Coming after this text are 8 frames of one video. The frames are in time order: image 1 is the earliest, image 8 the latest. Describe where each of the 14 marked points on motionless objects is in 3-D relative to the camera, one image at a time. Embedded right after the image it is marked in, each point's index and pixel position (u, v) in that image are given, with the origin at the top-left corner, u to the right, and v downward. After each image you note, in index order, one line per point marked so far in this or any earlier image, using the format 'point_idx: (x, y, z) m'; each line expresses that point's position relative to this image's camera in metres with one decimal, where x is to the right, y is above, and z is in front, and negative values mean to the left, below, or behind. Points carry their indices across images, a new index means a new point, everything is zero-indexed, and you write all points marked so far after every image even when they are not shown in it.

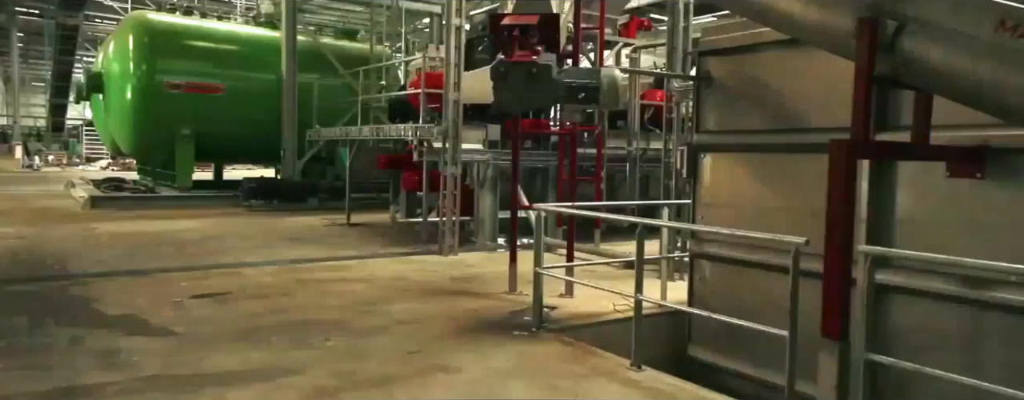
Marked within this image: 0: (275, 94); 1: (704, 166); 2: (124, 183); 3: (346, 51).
0: (-4.2, +1.9, +13.1) m
1: (+1.3, +0.2, +5.0) m
2: (-7.0, +0.3, +13.3) m
3: (-3.0, +2.7, +13.6) m
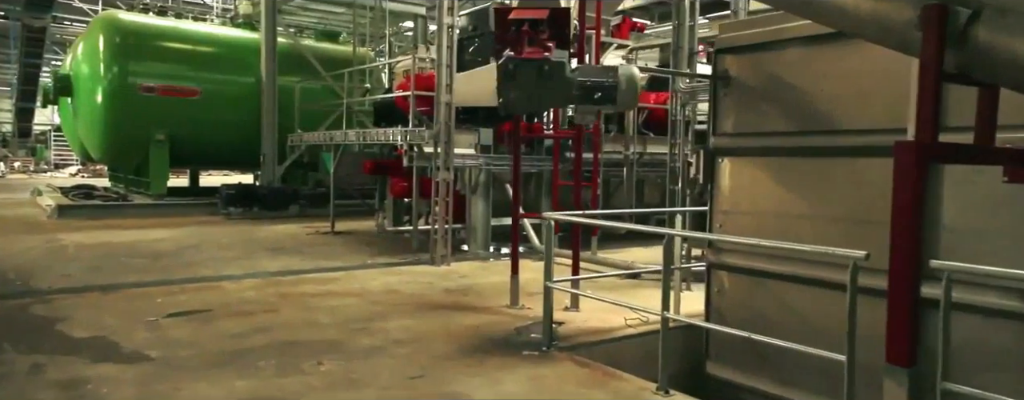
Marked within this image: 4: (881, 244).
0: (-4.4, +1.7, +12.7) m
1: (+1.3, +0.2, +4.7) m
2: (-7.2, +0.2, +12.7) m
3: (-3.3, +2.6, +13.2) m
4: (+1.9, -0.2, +3.8) m
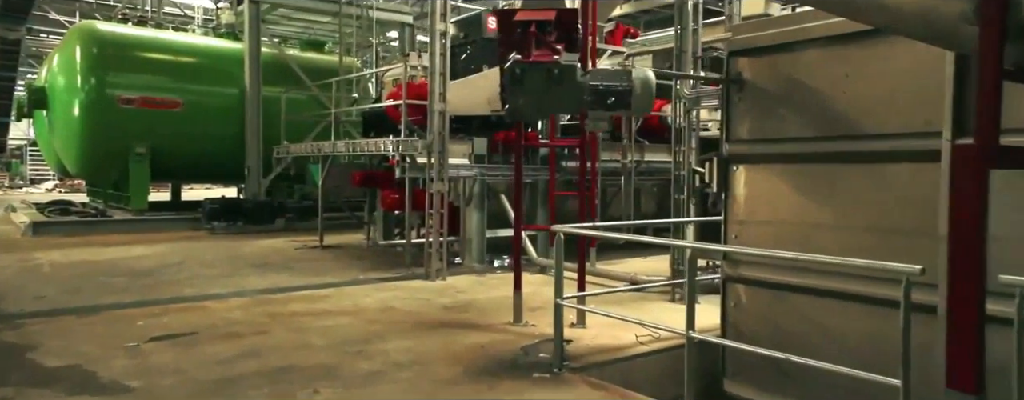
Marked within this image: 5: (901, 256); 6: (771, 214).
0: (-4.5, +1.5, +12.3) m
1: (+1.3, +0.1, +4.4) m
2: (-7.3, -0.1, +12.3) m
3: (-3.4, +2.4, +12.9) m
4: (+1.9, -0.3, +3.6) m
5: (+1.9, -0.3, +3.7) m
6: (+1.5, -0.1, +4.3) m
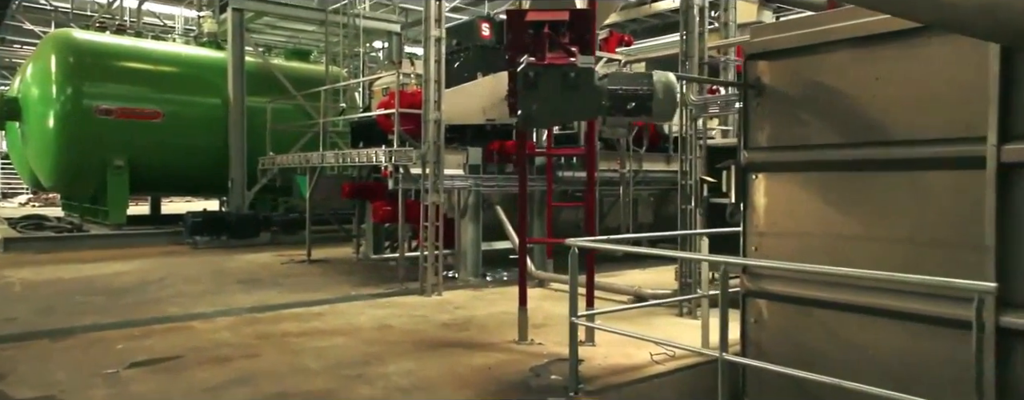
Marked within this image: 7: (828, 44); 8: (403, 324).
0: (-4.7, +1.3, +12.0) m
1: (+1.4, +0.1, +4.2) m
2: (-7.5, -0.3, +11.9) m
3: (-3.6, +2.1, +12.6) m
4: (+2.0, -0.3, +3.4) m
5: (+2.0, -0.3, +3.5) m
6: (+1.5, -0.1, +4.0) m
7: (+1.6, +0.8, +3.8) m
8: (-0.8, -0.9, +5.6) m
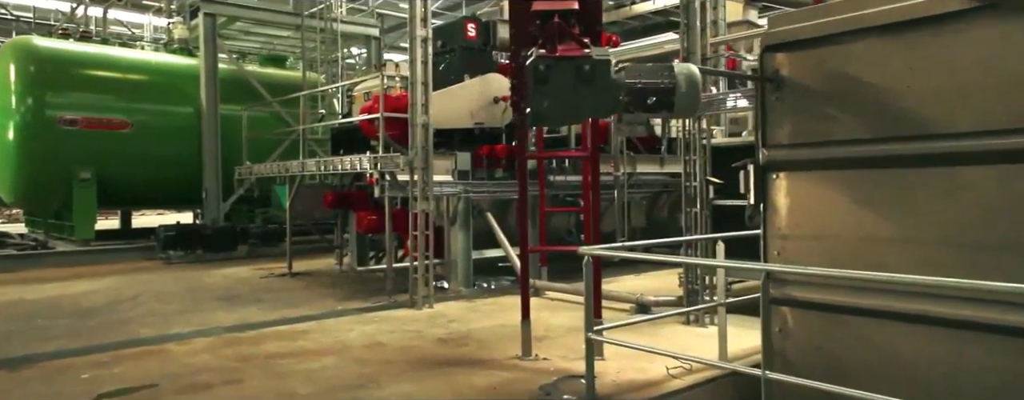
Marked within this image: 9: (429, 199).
0: (-4.9, +1.1, +11.5) m
1: (+1.4, +0.1, +4.0) m
2: (-7.7, -0.6, +11.3) m
3: (-3.9, +2.0, +12.1) m
4: (+2.1, -0.3, +3.1) m
5: (+2.0, -0.3, +3.2) m
6: (+1.6, -0.1, +3.8) m
7: (+1.6, +0.8, +3.5) m
8: (-0.8, -1.0, +5.2) m
9: (-0.7, 0.0, +6.6) m
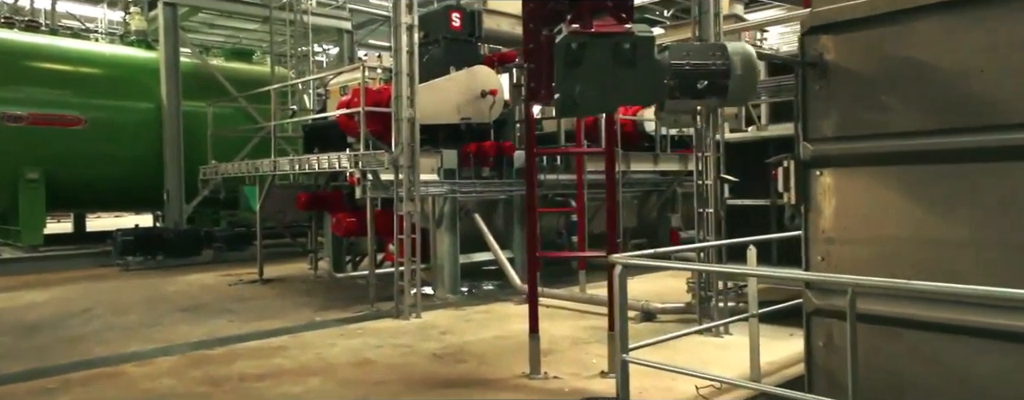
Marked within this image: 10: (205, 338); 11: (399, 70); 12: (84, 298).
0: (-5.2, +1.1, +10.8) m
1: (+1.5, +0.1, +3.6) m
2: (-8.0, -0.6, +10.5) m
3: (-4.2, +1.9, +11.5) m
4: (+2.2, -0.3, +2.8) m
5: (+2.1, -0.3, +2.8) m
6: (+1.6, -0.1, +3.4) m
7: (+1.7, +0.8, +3.2) m
8: (-0.8, -1.0, +4.7) m
9: (-0.8, 0.0, +6.1) m
10: (-2.2, -1.0, +5.2) m
11: (-0.9, +1.1, +6.1) m
12: (-3.9, -0.9, +6.8) m
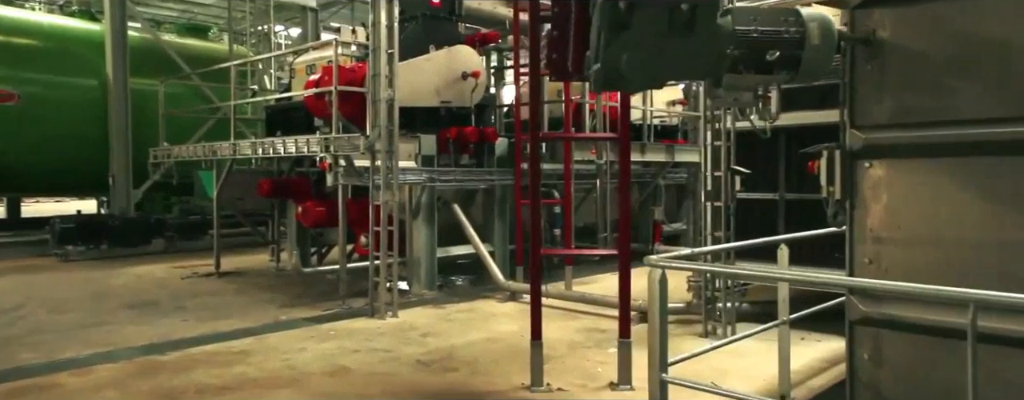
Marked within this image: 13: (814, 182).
0: (-5.6, +1.3, +10.0) m
1: (+1.5, +0.1, +3.2) m
2: (-8.3, -0.4, +9.6) m
3: (-4.6, +2.2, +10.7) m
4: (+2.3, -0.3, +2.4) m
5: (+2.2, -0.3, +2.5) m
6: (+1.7, -0.1, +3.0) m
7: (+1.8, +0.8, +2.8) m
8: (-0.8, -0.9, +4.2) m
9: (-0.9, +0.1, +5.6) m
10: (-2.2, -0.9, +4.6) m
11: (-1.0, +1.2, +5.5) m
12: (-4.1, -0.8, +6.1) m
13: (+2.1, +0.1, +5.1) m
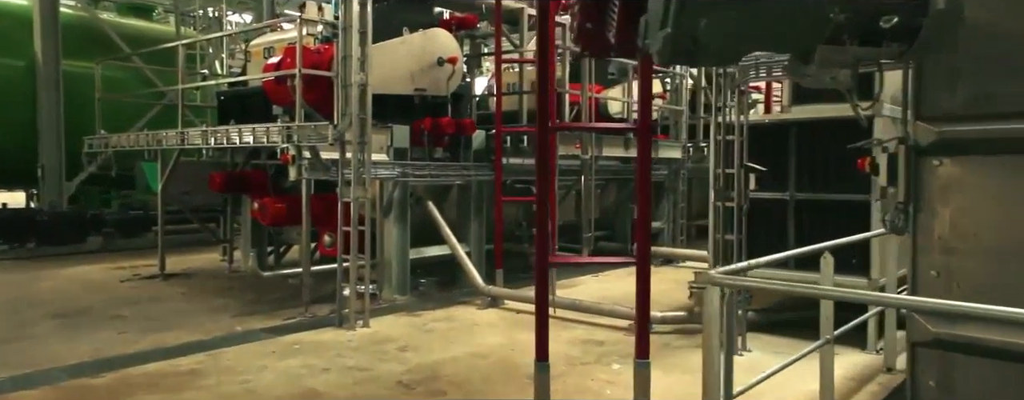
0: (-6.0, +1.4, +9.1) m
1: (+1.6, +0.1, +2.7) m
2: (-8.6, -0.3, +8.5) m
3: (-5.0, +2.2, +9.9) m
4: (+2.4, -0.3, +2.1) m
5: (+2.3, -0.3, +2.1) m
6: (+1.7, -0.1, +2.6) m
7: (+1.9, +0.8, +2.4) m
8: (-0.9, -0.9, +3.6) m
9: (-1.0, +0.1, +5.0) m
10: (-2.3, -0.9, +4.0) m
11: (-1.1, +1.2, +4.9) m
12: (-4.2, -0.7, +5.3) m
13: (+2.0, +0.1, +4.8) m
